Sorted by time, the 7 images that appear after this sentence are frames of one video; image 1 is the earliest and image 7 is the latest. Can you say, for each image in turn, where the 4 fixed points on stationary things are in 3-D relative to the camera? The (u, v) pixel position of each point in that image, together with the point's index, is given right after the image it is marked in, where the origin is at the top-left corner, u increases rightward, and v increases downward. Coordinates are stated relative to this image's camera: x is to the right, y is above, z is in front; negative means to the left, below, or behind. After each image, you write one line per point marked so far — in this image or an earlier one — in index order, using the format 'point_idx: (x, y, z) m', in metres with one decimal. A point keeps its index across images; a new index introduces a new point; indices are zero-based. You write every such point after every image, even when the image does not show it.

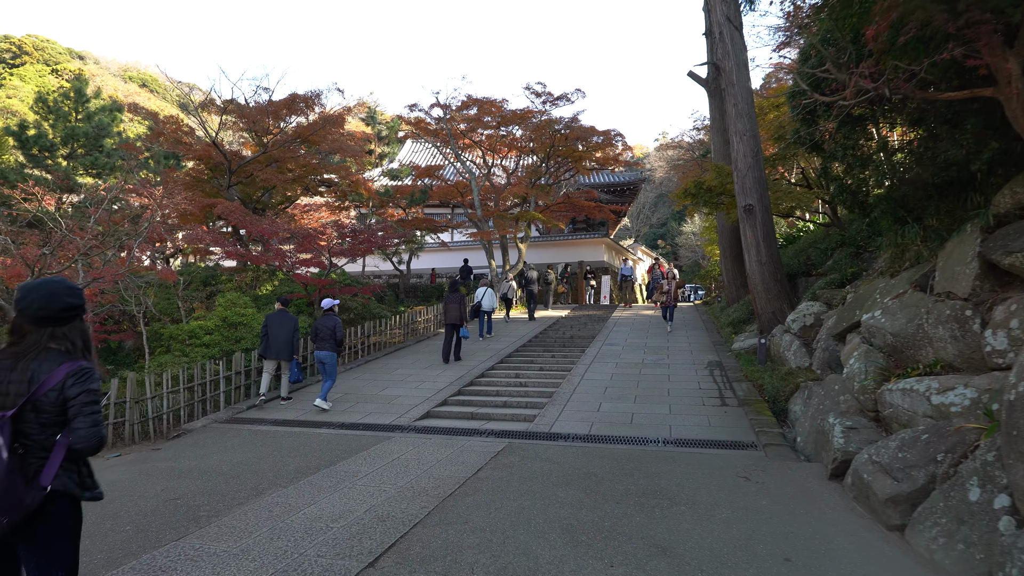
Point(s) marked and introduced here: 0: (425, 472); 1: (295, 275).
0: (-0.6, -1.4, +4.4) m
1: (-3.8, +0.2, +10.4) m
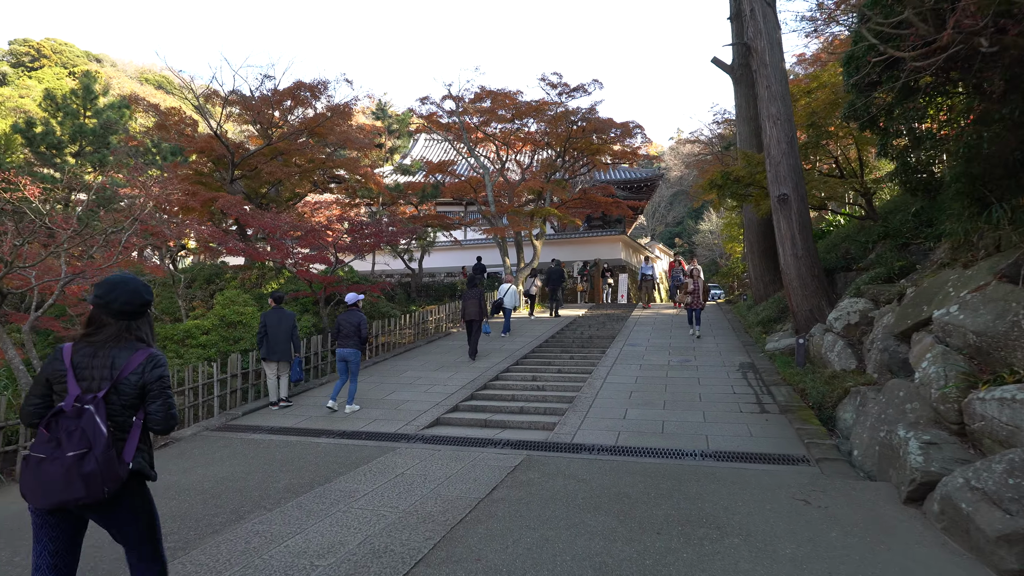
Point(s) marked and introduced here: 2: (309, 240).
0: (-0.5, -1.3, +3.8) m
1: (-3.6, +0.3, +9.9) m
2: (-3.5, +0.8, +10.2) m
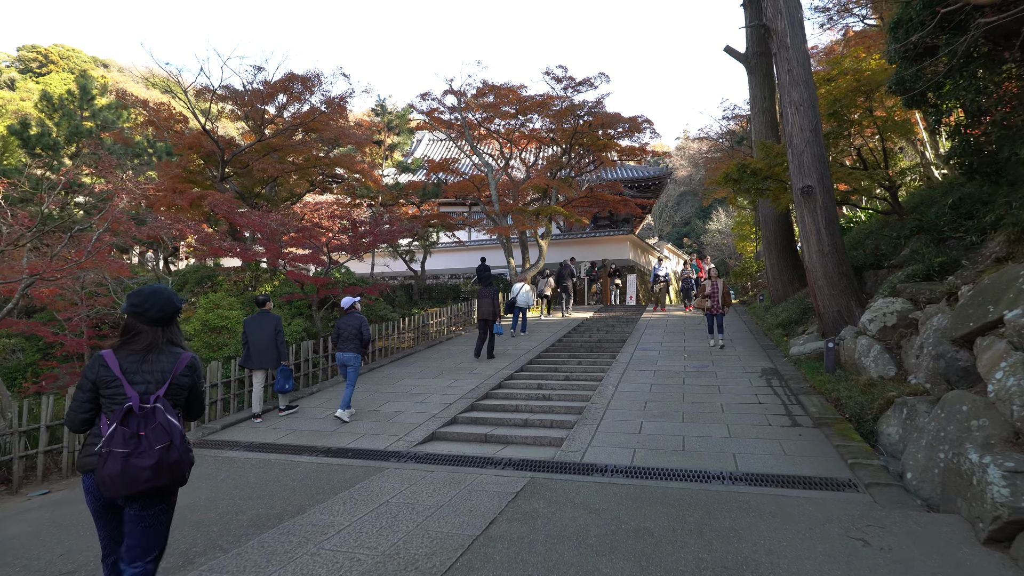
0: (-0.5, -1.3, +3.3) m
1: (-3.5, +0.2, +9.4) m
2: (-3.4, +0.8, +9.7) m
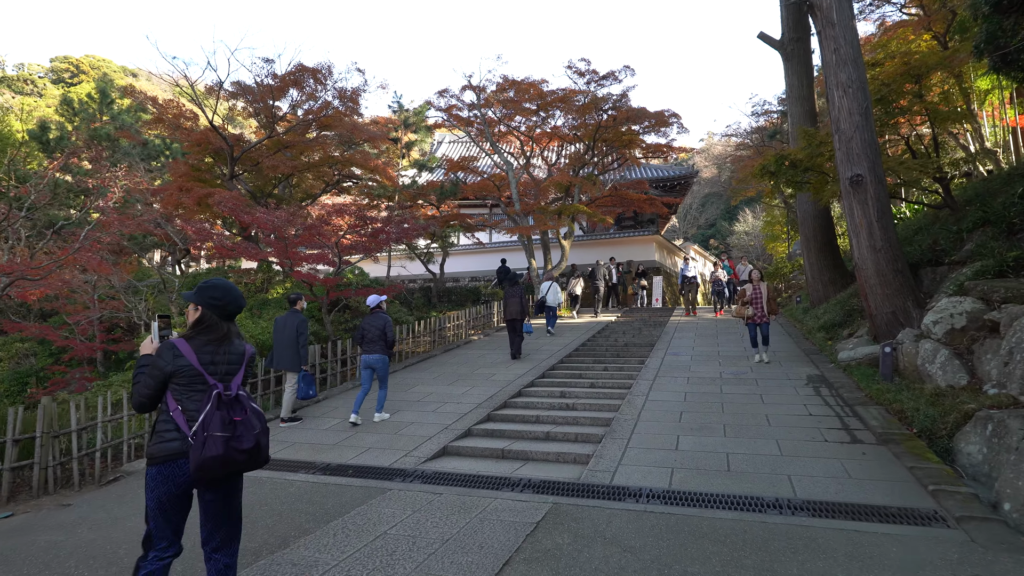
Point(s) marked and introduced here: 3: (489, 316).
0: (-0.4, -1.3, +2.7) m
1: (-3.2, +0.2, +8.9) m
2: (-3.1, +0.8, +9.2) m
3: (-0.5, -0.6, +12.9) m
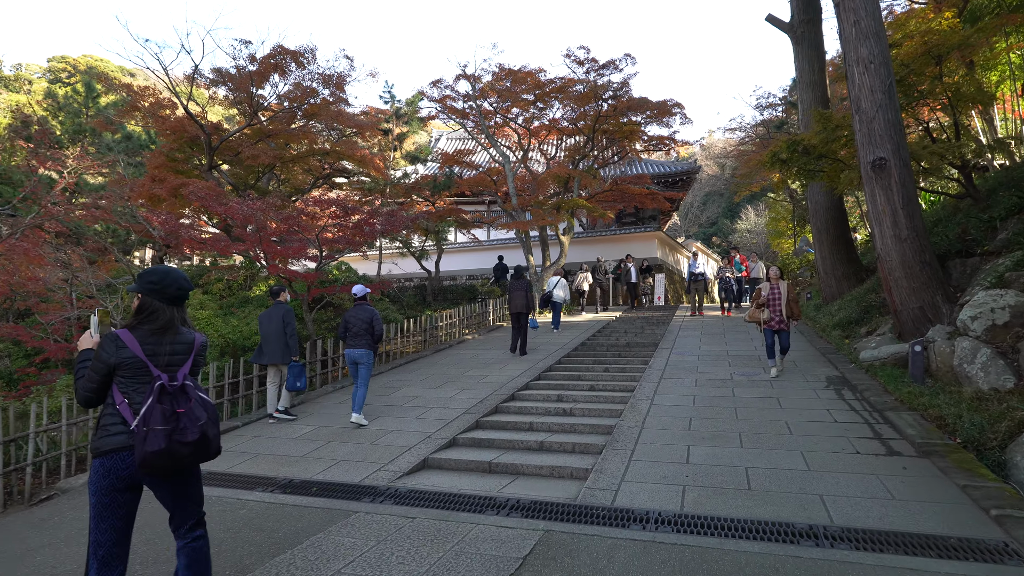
0: (-0.5, -1.2, +2.2) m
1: (-3.3, +0.3, +8.4) m
2: (-3.2, +0.8, +8.7) m
3: (-0.6, -0.6, +12.3) m
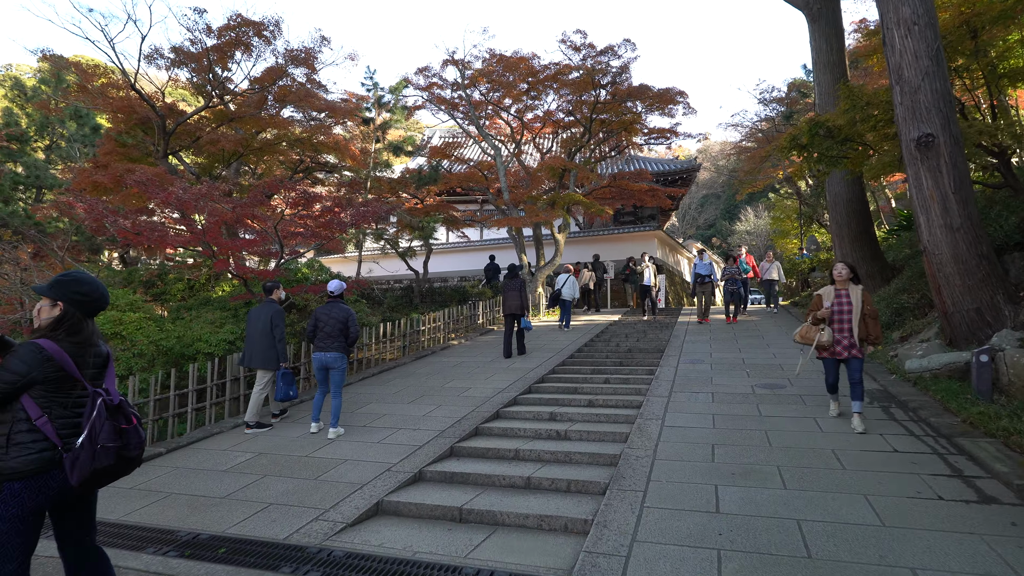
0: (-0.6, -1.2, +1.2) m
1: (-3.4, +0.3, +7.4) m
2: (-3.3, +0.8, +7.7) m
3: (-0.7, -0.6, +11.3) m
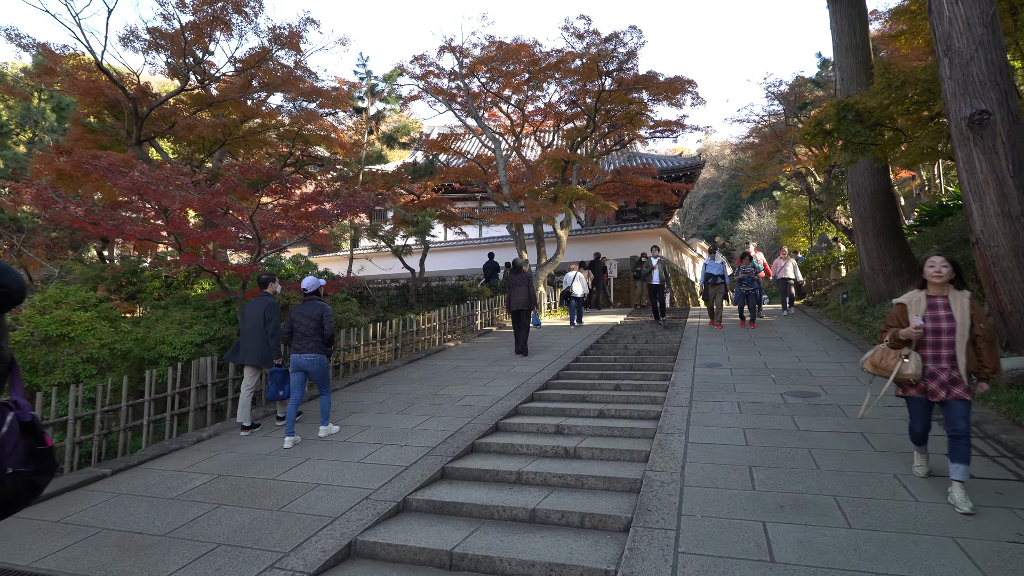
0: (-0.6, -1.2, +0.6) m
1: (-3.4, +0.3, +6.8) m
2: (-3.3, +0.9, +7.1) m
3: (-0.7, -0.5, +10.7) m
